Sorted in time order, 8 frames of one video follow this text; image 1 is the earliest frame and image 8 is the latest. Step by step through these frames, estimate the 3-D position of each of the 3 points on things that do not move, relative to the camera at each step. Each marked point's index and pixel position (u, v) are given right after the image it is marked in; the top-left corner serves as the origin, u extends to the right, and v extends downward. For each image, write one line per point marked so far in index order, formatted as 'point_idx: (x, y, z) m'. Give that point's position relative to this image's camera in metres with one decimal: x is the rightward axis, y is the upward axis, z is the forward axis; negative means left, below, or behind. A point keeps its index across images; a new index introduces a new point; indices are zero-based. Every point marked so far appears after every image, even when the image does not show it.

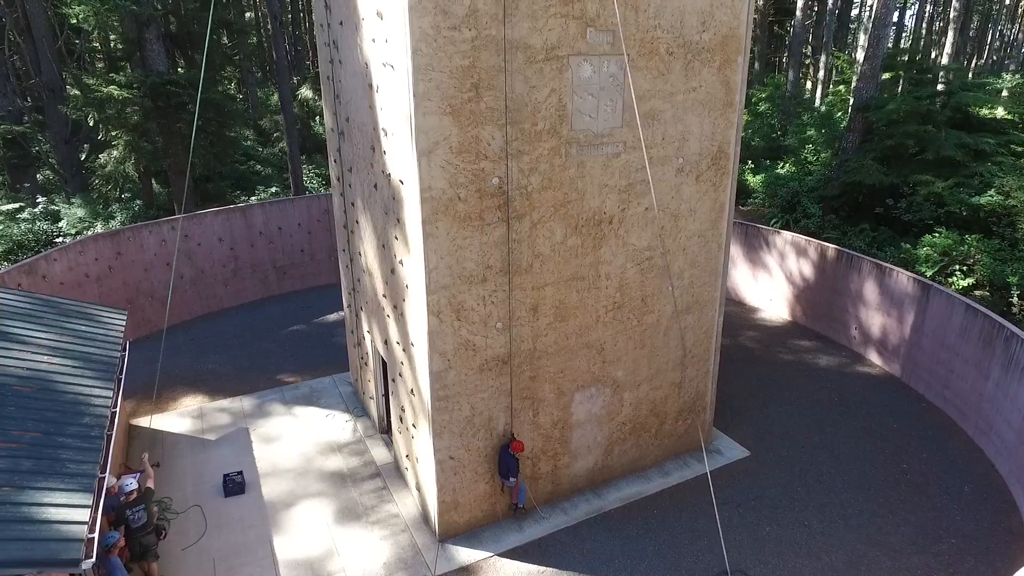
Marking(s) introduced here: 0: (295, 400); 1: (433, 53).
0: (-2.8, -1.5, +8.4) m
1: (-0.6, +1.7, +4.5) m
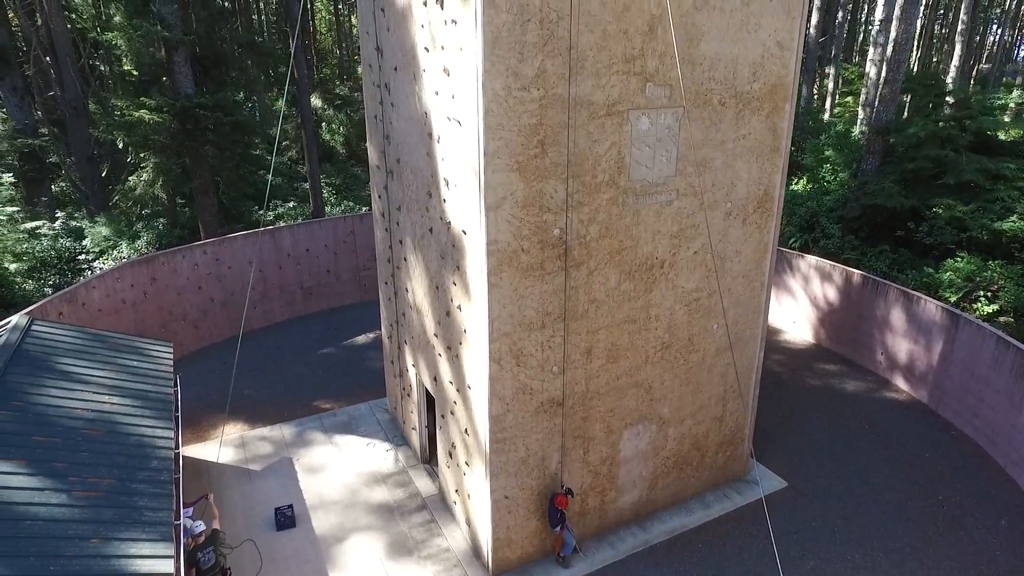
0: (-2.4, -1.9, +8.5) m
1: (-0.1, +1.3, +4.7) m
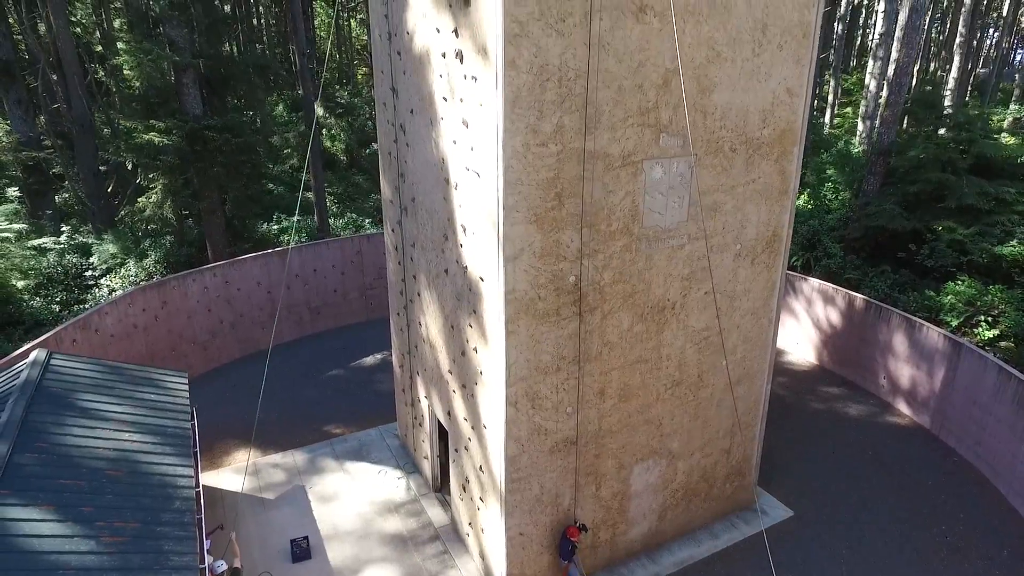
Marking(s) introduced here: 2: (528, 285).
0: (-2.2, -2.2, +8.7) m
1: (+0.1, +0.9, +4.8) m
2: (+0.1, 0.0, +5.1) m
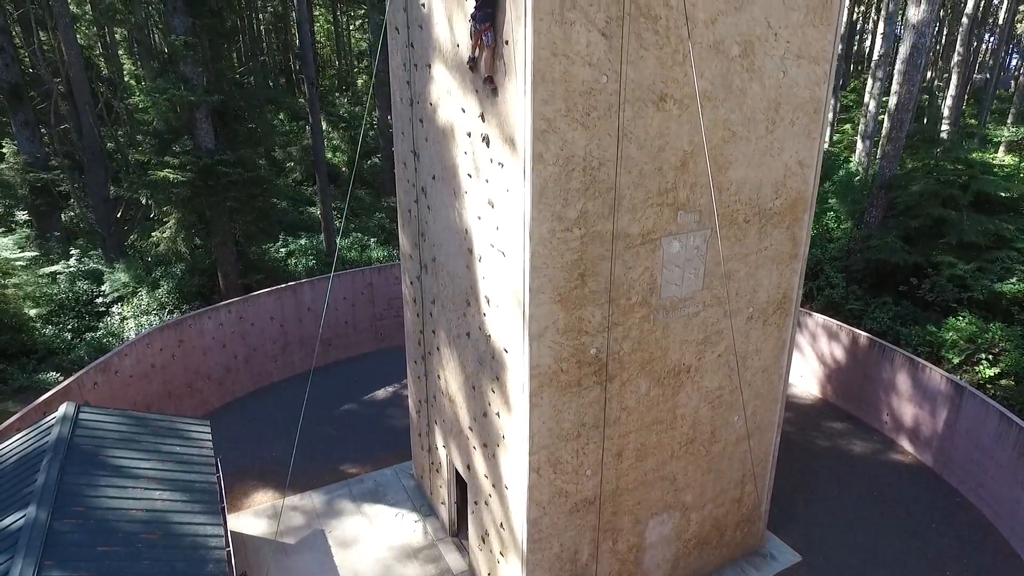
0: (-2.1, -2.9, +8.8) m
1: (+0.3, +0.3, +5.0) m
2: (+0.3, -0.6, +5.3) m
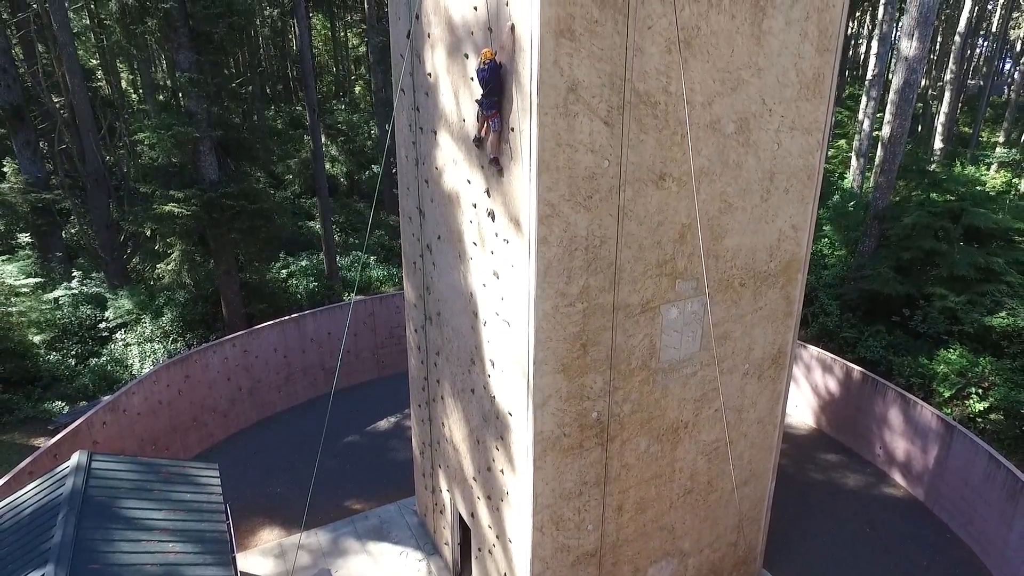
0: (-2.0, -3.4, +9.0) m
1: (+0.3, -0.3, +5.2) m
2: (+0.4, -1.2, +5.5) m
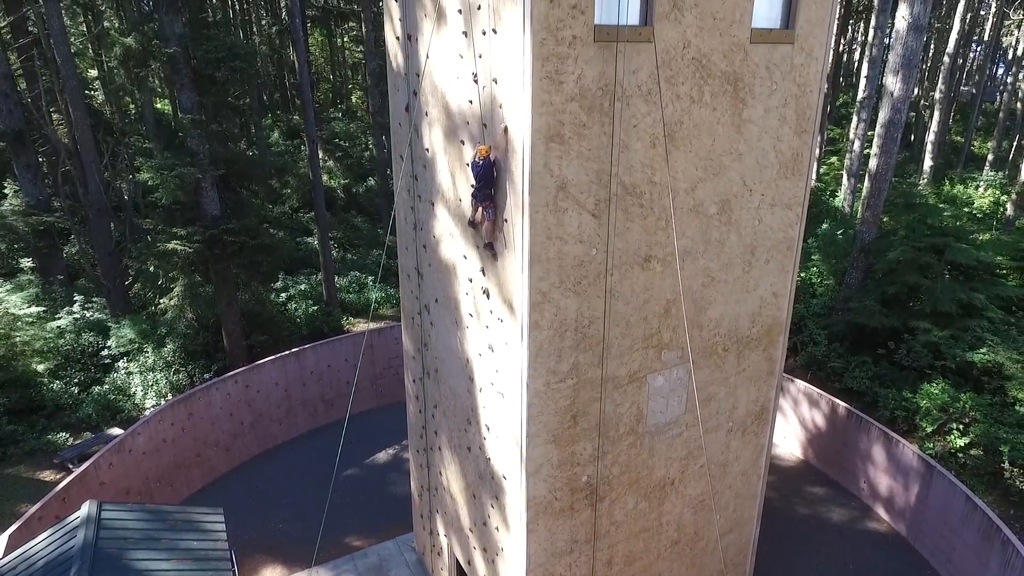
0: (-2.1, -4.1, +9.3) m
1: (+0.3, -1.0, +5.5) m
2: (+0.3, -1.8, +5.8) m
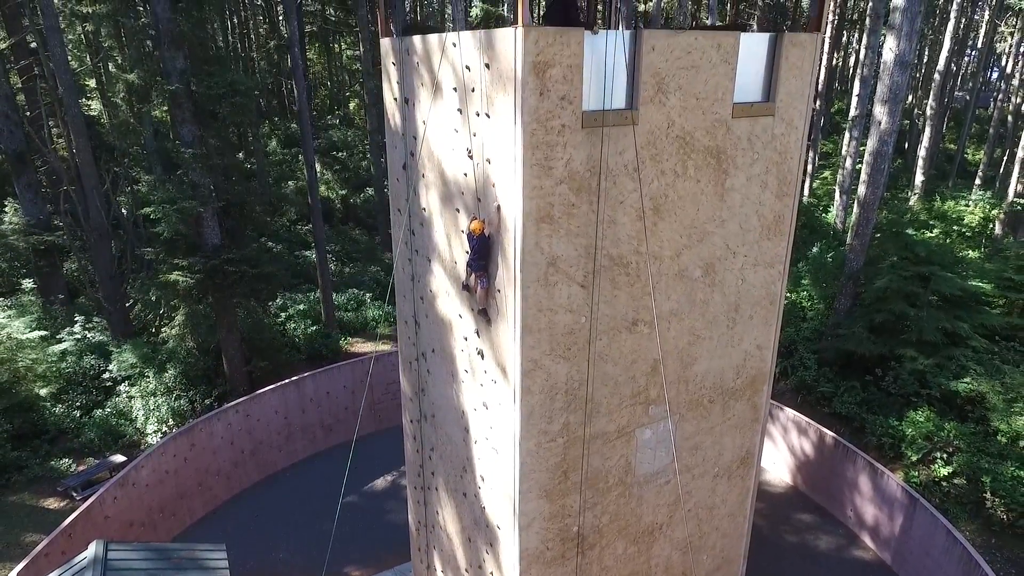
0: (-2.2, -4.7, +9.5) m
1: (+0.2, -1.5, +5.7) m
2: (+0.2, -2.4, +6.1) m
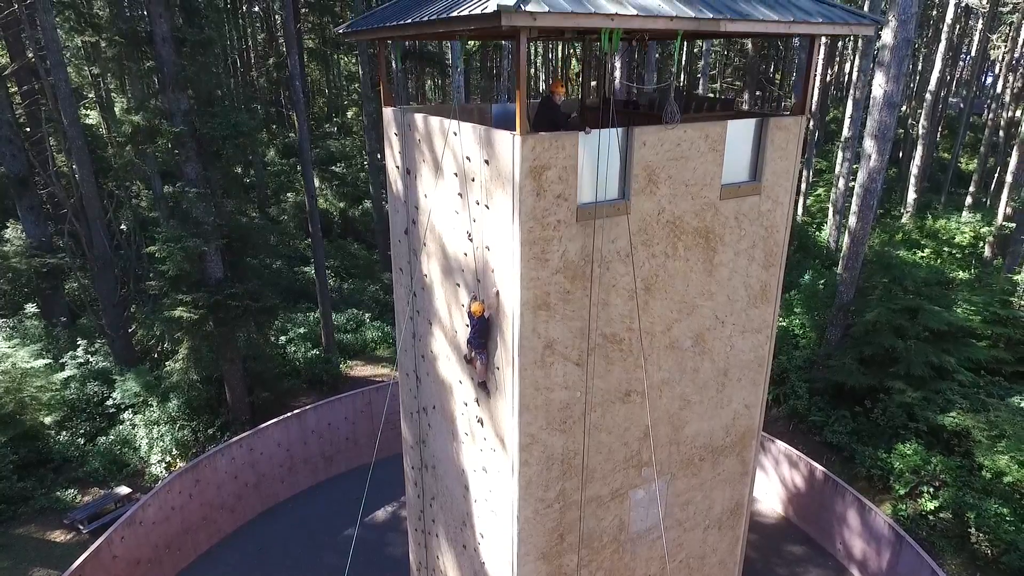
0: (-2.2, -5.4, +9.8) m
1: (+0.2, -2.2, +6.0) m
2: (+0.2, -3.1, +6.3) m
